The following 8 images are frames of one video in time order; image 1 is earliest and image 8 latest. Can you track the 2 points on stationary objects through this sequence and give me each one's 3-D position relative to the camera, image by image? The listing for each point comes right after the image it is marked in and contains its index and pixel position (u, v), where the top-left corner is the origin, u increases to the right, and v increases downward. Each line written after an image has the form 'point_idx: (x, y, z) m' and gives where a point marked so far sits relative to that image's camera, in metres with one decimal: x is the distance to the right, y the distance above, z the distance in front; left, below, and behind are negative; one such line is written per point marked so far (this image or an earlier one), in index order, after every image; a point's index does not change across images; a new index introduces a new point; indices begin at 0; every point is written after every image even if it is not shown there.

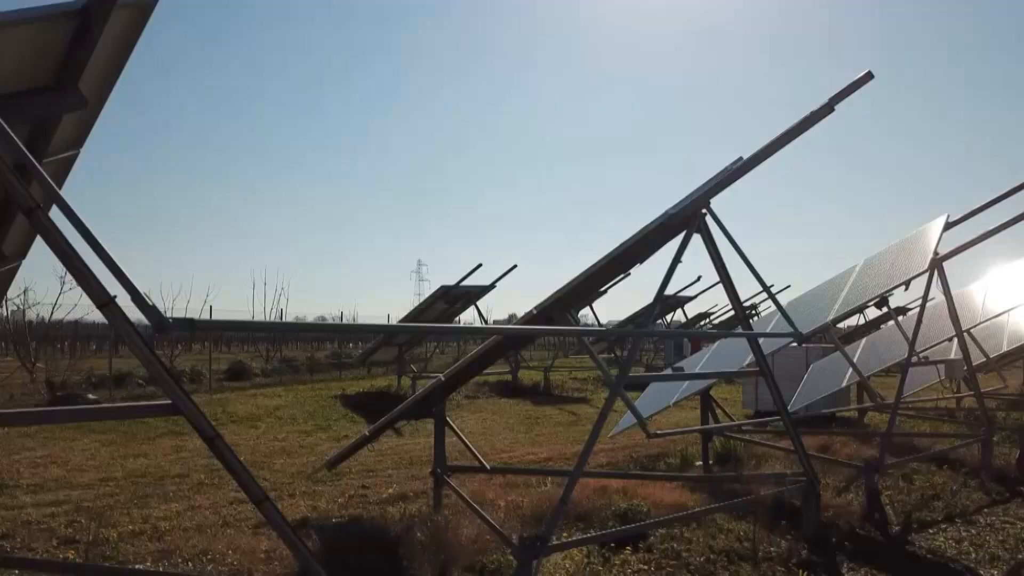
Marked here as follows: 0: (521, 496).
0: (+0.1, -1.9, +7.2) m
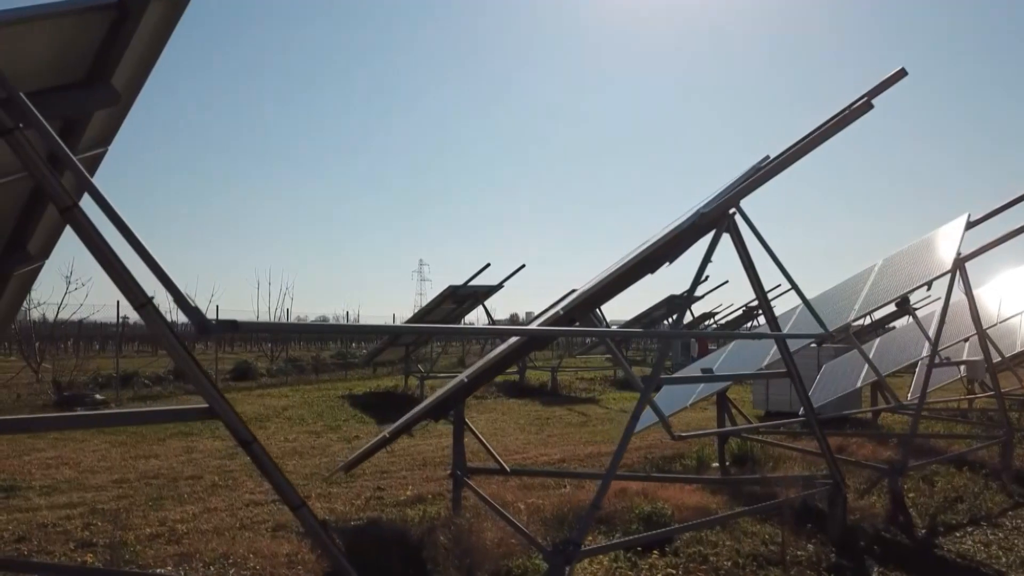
0: (+0.3, -1.9, +7.1) m
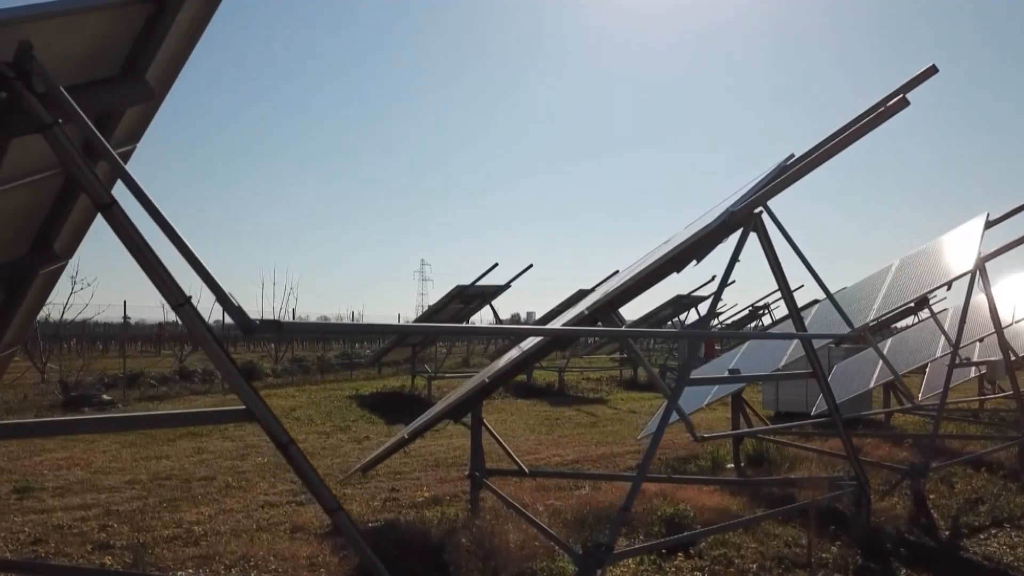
0: (+0.4, -1.9, +7.0) m
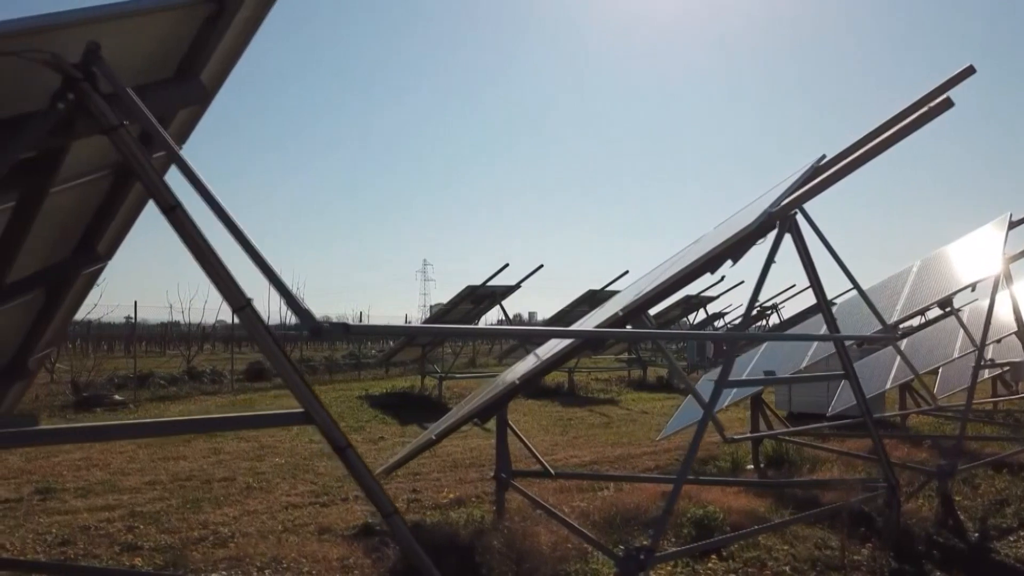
0: (+0.6, -1.9, +7.0) m
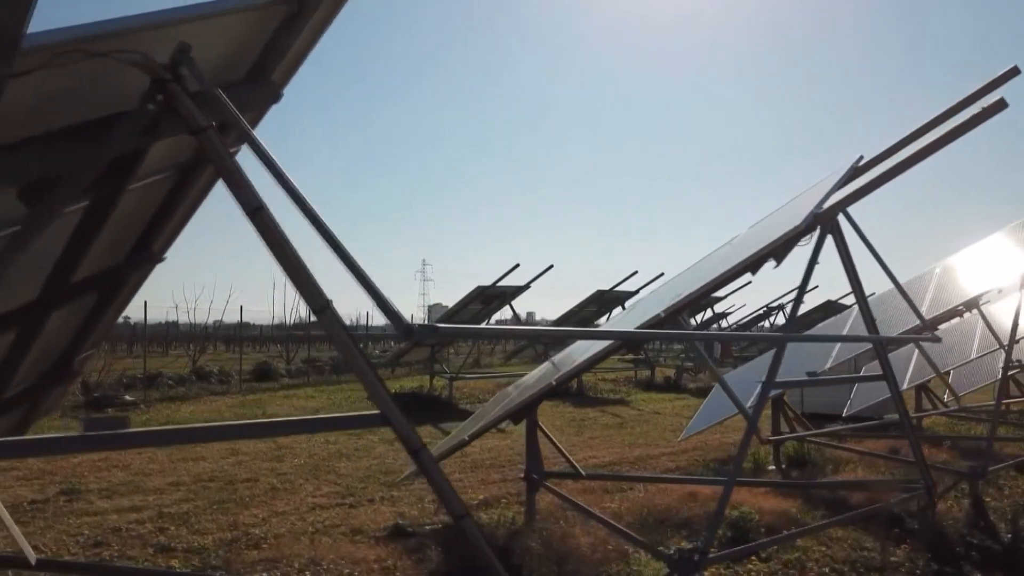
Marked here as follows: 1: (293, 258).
0: (+0.9, -1.9, +7.0) m
1: (-0.7, +0.1, +2.5) m
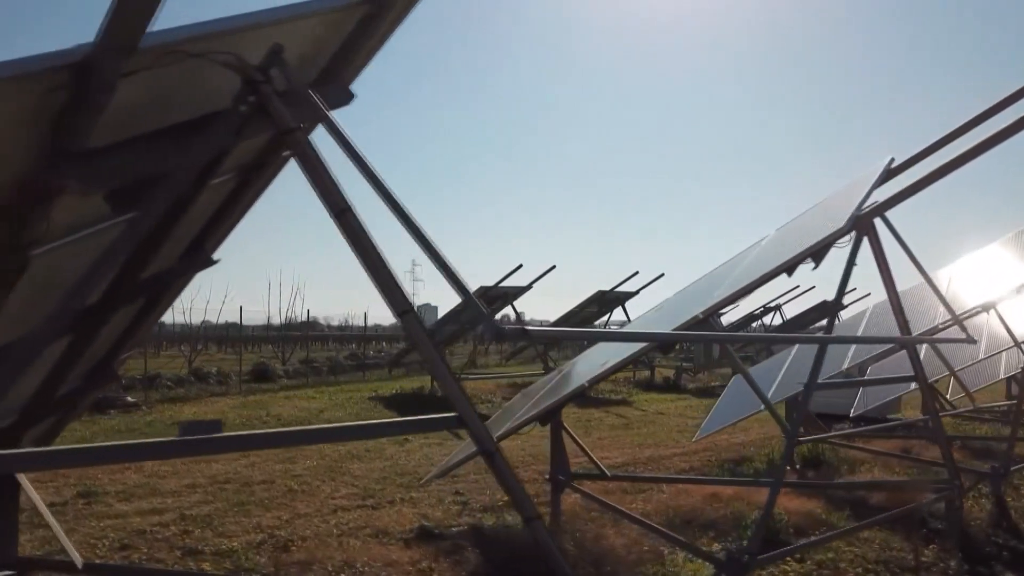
0: (+1.1, -1.9, +7.0) m
1: (-0.4, +0.1, +2.5) m
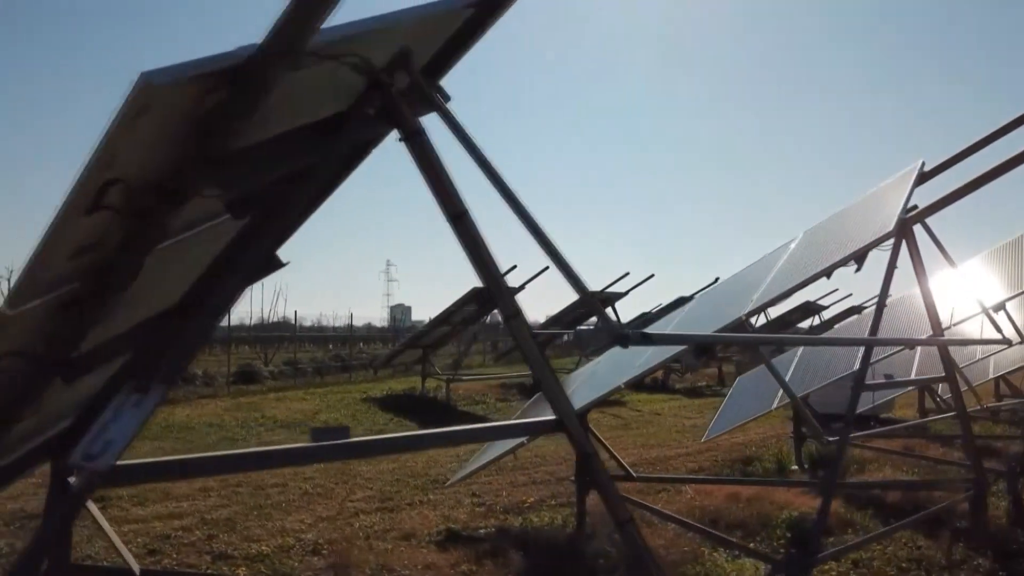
0: (+1.3, -1.9, +7.1) m
1: (-0.1, +0.1, +2.5) m
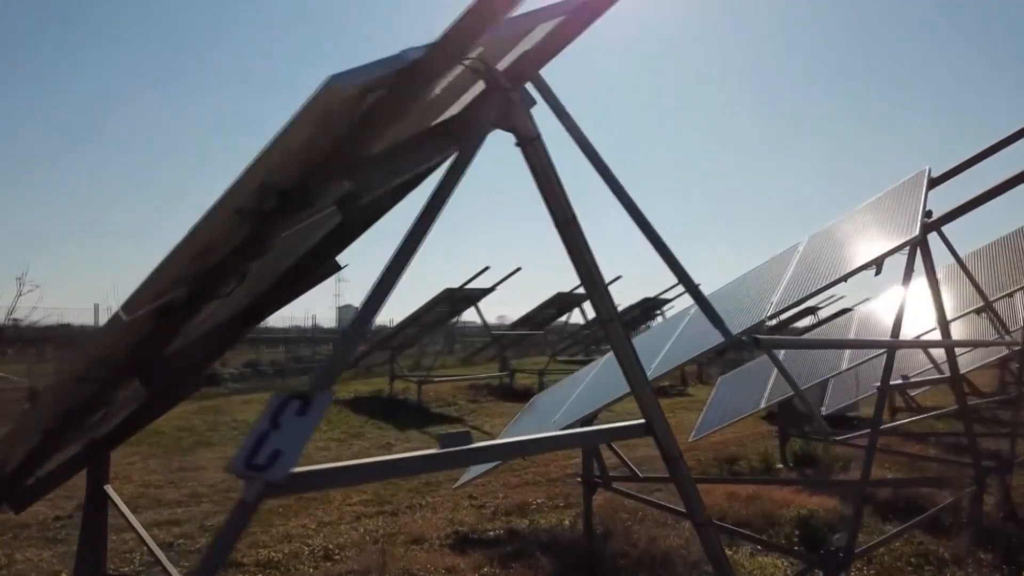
0: (+1.4, -1.9, +7.1) m
1: (+0.3, +0.1, +2.5) m
